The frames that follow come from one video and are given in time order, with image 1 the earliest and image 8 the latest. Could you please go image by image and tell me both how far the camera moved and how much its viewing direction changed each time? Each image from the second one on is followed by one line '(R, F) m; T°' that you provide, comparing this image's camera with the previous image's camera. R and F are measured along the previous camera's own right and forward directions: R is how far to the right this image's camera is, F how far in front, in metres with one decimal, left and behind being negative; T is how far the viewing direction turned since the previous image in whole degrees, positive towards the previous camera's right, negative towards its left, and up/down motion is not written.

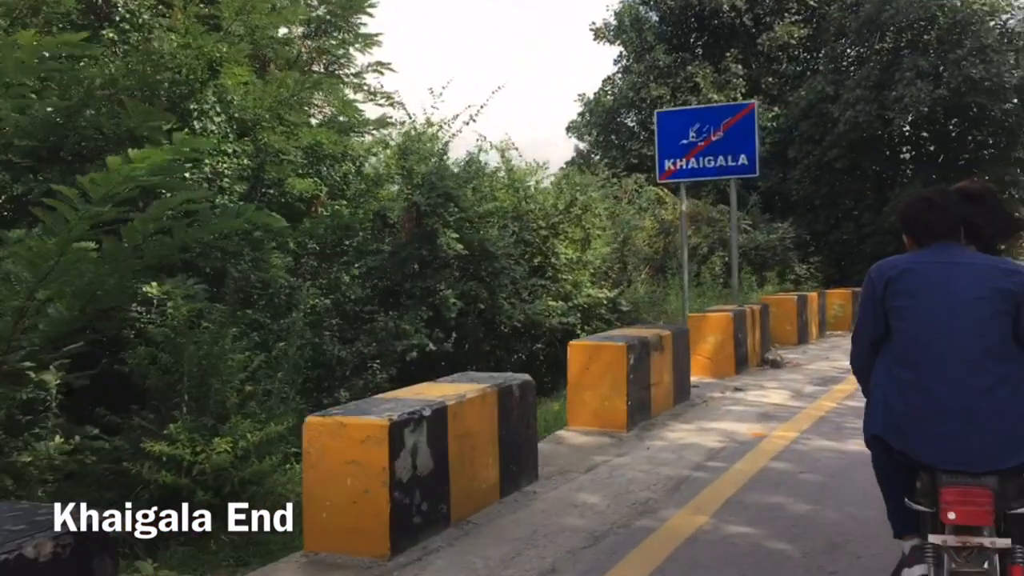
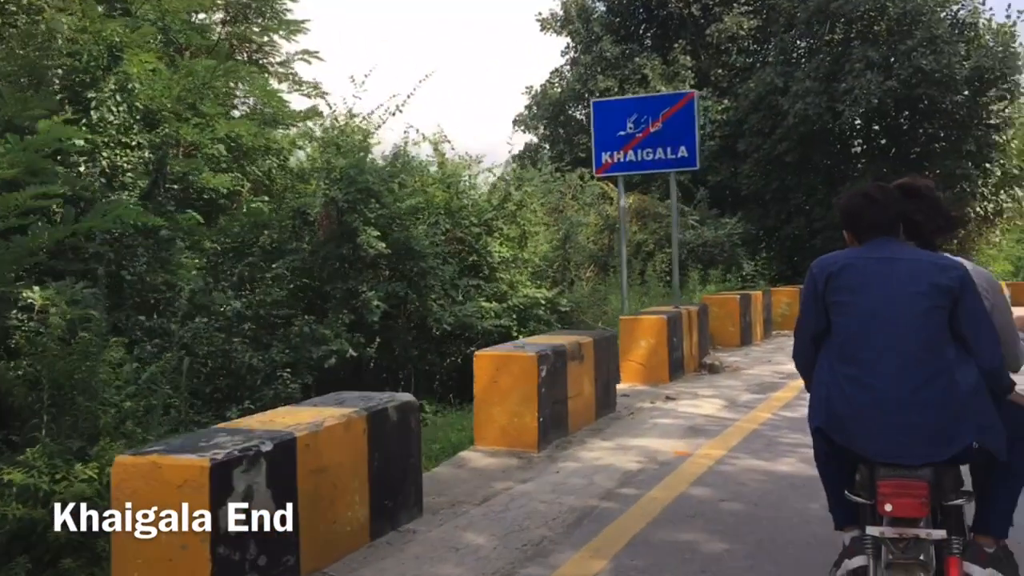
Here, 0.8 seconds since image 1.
(+0.4, +0.6) m; +2°
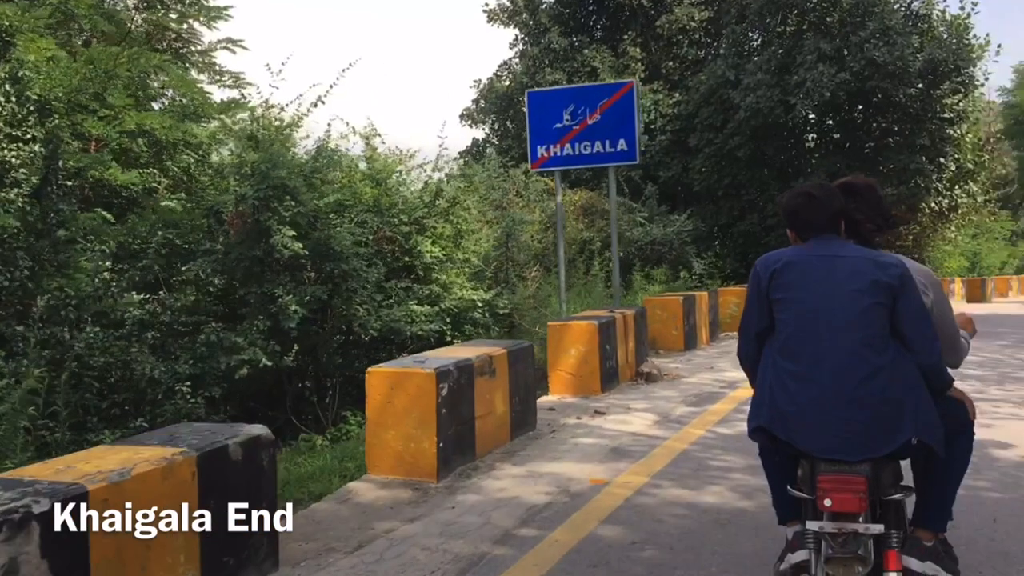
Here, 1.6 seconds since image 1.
(+0.3, +0.6) m; +2°
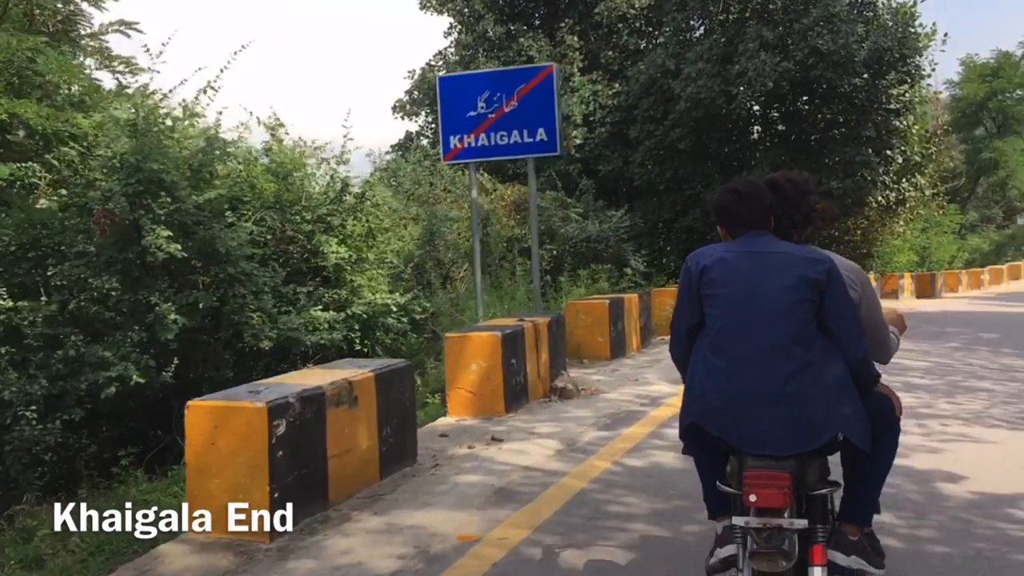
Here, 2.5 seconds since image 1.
(+0.4, +0.9) m; +2°
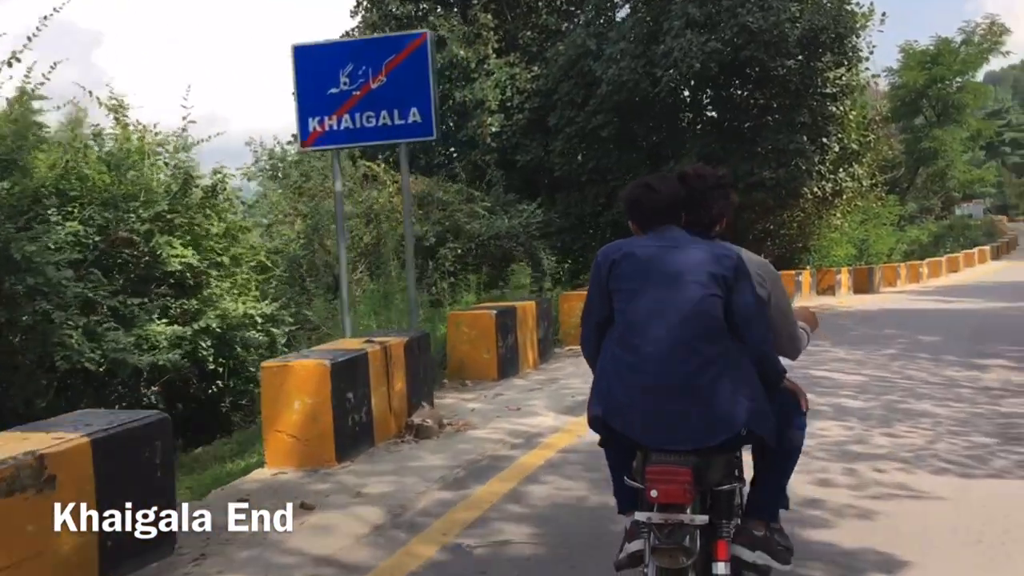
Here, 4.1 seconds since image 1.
(+0.6, +1.3) m; +3°
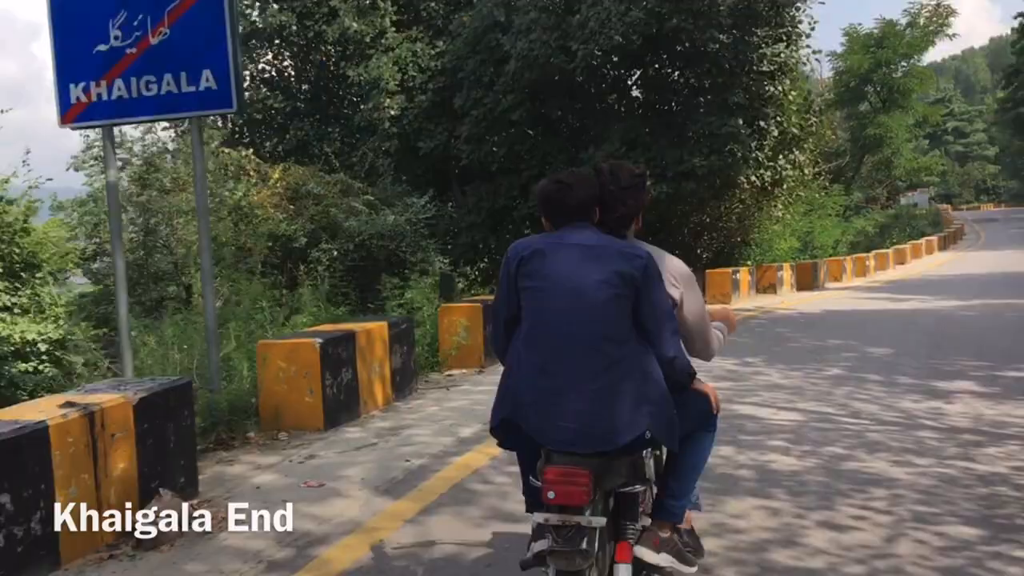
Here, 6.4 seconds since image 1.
(+0.7, +1.8) m; +3°
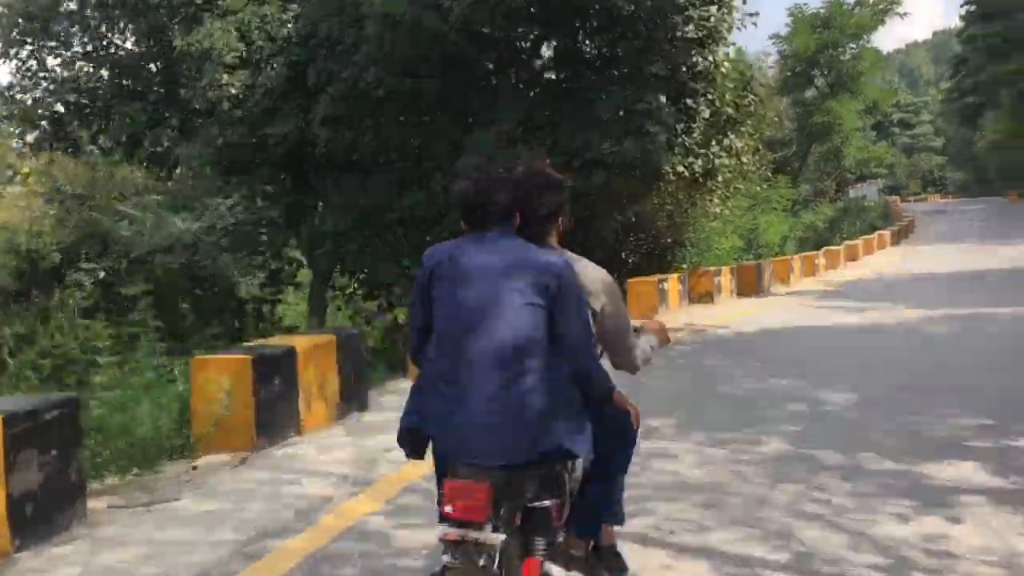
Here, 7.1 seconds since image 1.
(+1.0, +2.7) m; +3°
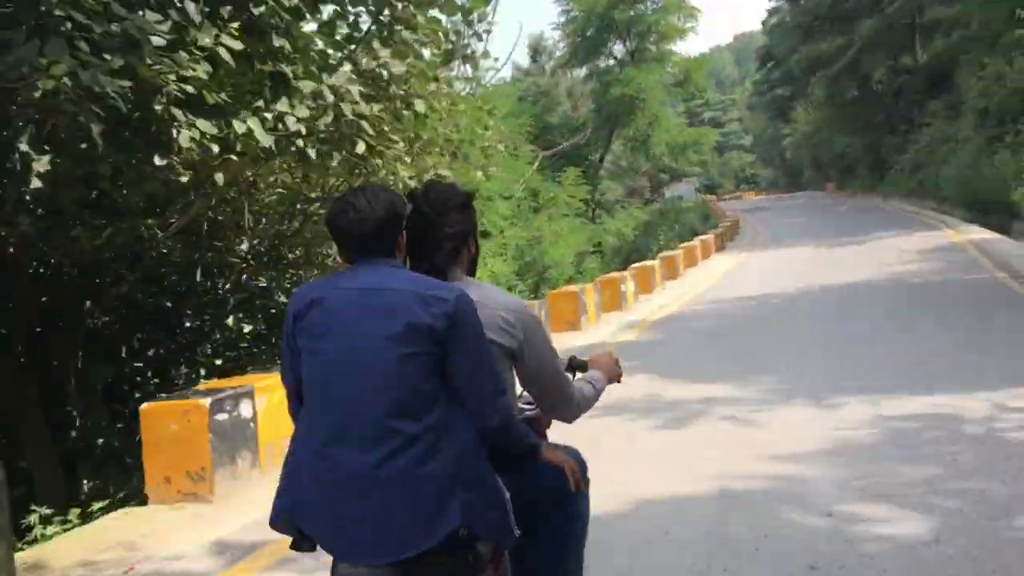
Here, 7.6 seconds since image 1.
(+2.7, +7.6) m; +10°
